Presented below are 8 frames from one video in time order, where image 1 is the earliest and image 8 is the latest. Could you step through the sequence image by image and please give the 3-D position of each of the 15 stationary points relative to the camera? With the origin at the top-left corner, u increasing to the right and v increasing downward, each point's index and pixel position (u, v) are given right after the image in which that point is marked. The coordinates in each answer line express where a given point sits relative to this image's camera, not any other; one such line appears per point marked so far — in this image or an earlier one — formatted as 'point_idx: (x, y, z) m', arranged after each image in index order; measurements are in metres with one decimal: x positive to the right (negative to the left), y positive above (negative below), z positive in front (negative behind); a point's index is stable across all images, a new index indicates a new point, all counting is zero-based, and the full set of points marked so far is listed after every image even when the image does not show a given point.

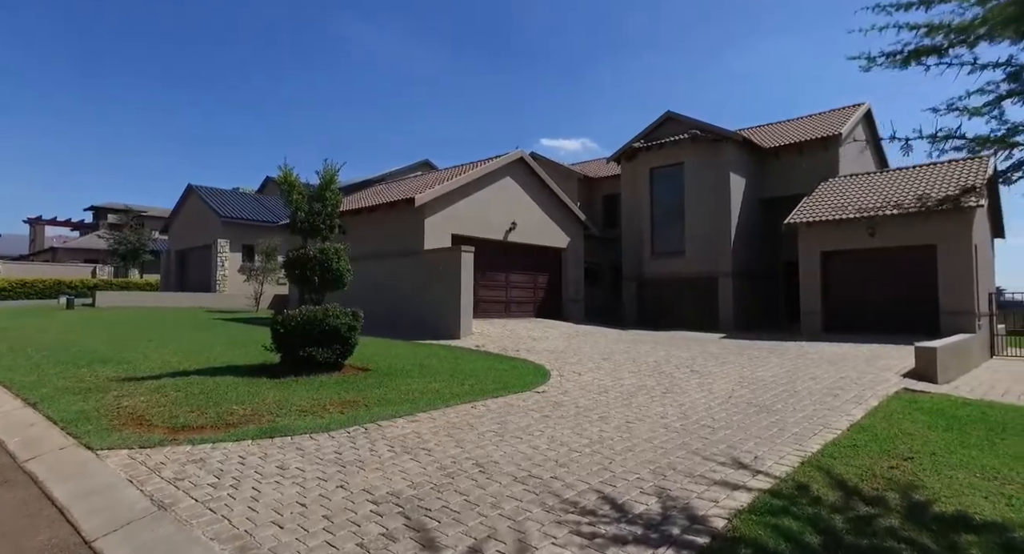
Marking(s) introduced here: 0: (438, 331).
0: (-2.0, -1.6, +17.1) m
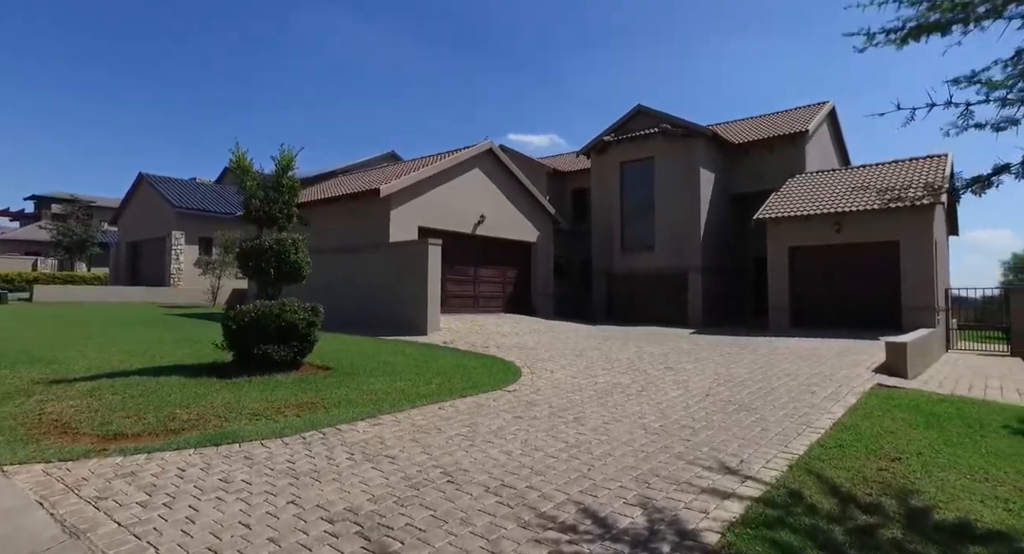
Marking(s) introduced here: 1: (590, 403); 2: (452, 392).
0: (-2.9, -1.4, +16.6) m
1: (+1.0, -1.6, +7.9) m
2: (-0.8, -1.6, +8.5) m
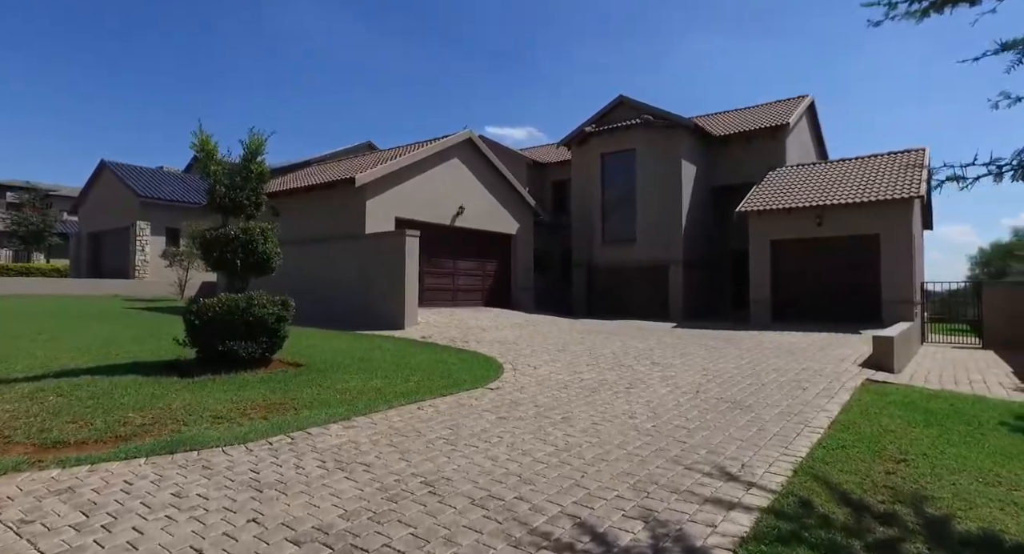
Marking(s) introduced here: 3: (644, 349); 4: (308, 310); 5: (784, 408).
0: (-3.4, -1.2, +16.0) m
1: (+0.8, -1.5, +7.5) m
2: (-1.1, -1.5, +8.1) m
3: (+2.8, -1.5, +13.0) m
4: (-5.9, -0.9, +17.8) m
5: (+3.2, -1.6, +7.4) m
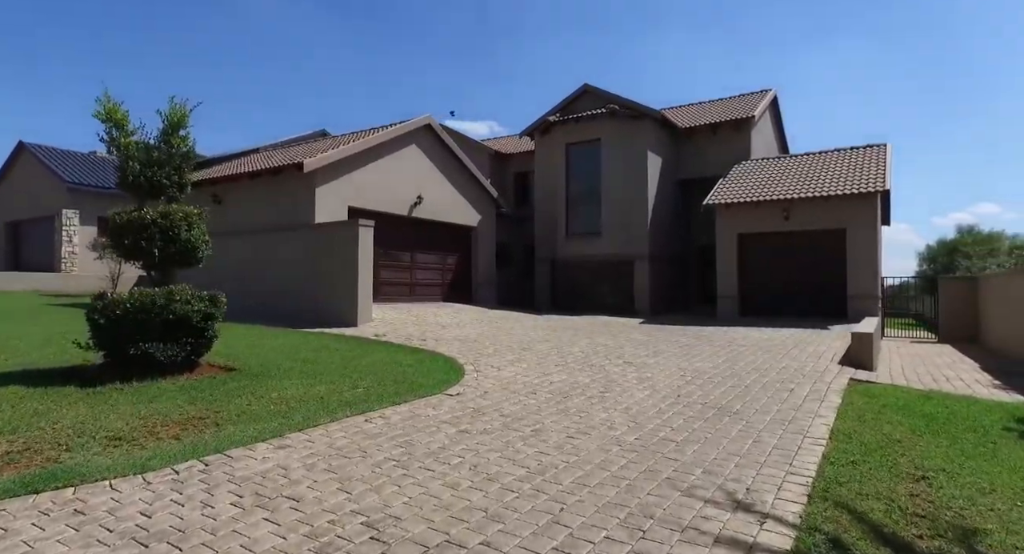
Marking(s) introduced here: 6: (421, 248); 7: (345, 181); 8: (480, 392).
0: (-4.4, -1.0, +14.9) m
1: (+0.4, -1.4, +6.7) m
2: (-1.5, -1.4, +7.1) m
3: (+2.0, -1.4, +12.2) m
4: (-7.0, -0.8, +16.5) m
5: (+2.8, -1.5, +6.7) m
6: (-2.9, +0.9, +19.9) m
7: (-4.5, +2.6, +16.7) m
8: (-0.4, -1.4, +7.7) m
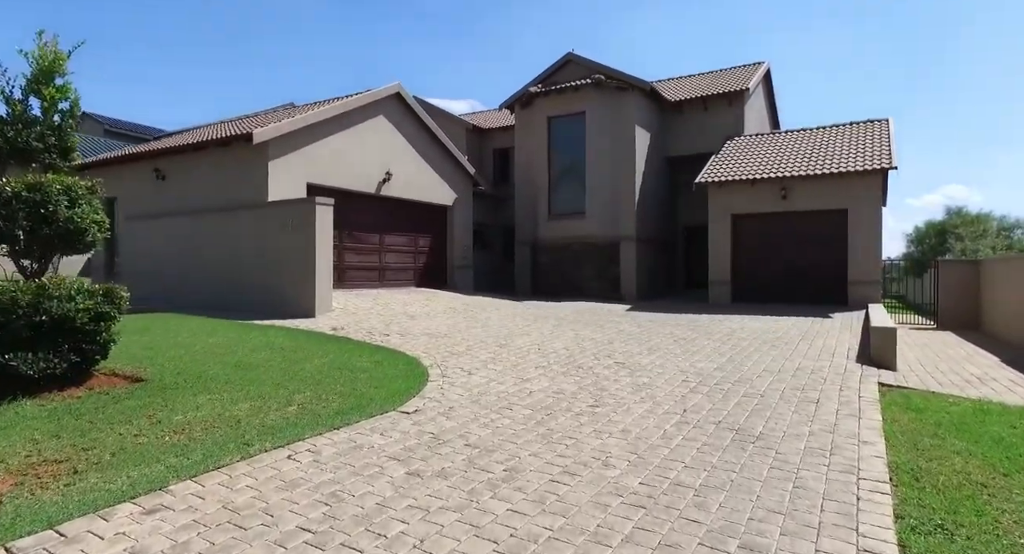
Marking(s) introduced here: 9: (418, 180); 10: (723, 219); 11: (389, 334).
0: (-4.9, -0.7, +13.3) m
1: (+0.1, -1.4, +5.3) m
2: (-1.8, -1.3, +5.7) m
3: (+1.6, -1.1, +10.9) m
4: (-7.5, -0.4, +14.9) m
5: (+2.6, -1.4, +5.3) m
6: (-3.6, +1.4, +18.3) m
7: (-5.1, +3.0, +15.0) m
8: (-0.7, -1.3, +6.3) m
9: (-2.9, +3.0, +18.8) m
10: (+6.4, +1.8, +18.6) m
11: (-2.2, -1.0, +11.1) m
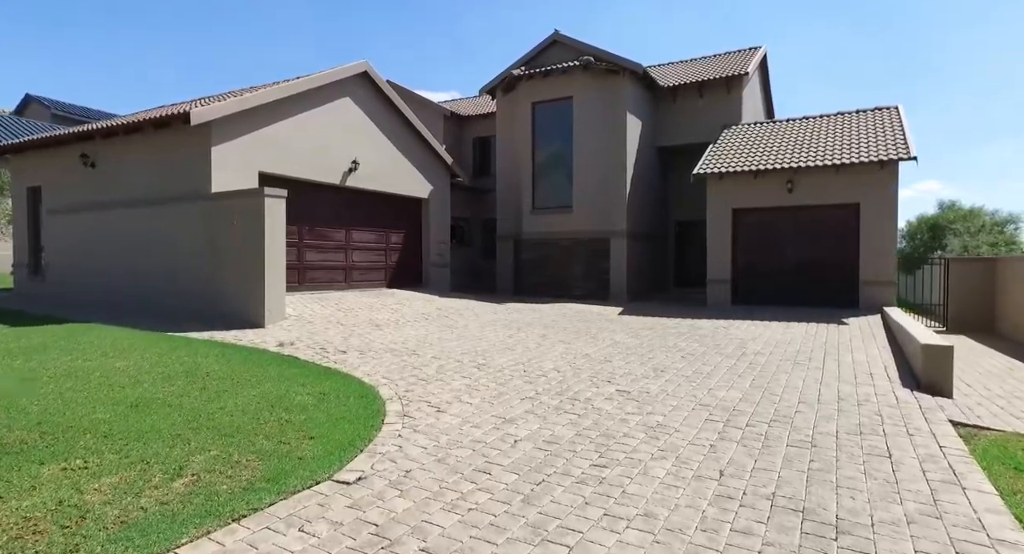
0: (-5.2, -0.8, +11.5) m
1: (0.0, -1.5, +3.6) m
2: (-1.9, -1.4, +3.9) m
3: (+1.3, -1.2, +9.2) m
4: (-7.9, -0.4, +12.9) m
5: (+2.4, -1.5, +3.7) m
6: (-4.1, +1.4, +16.5) m
7: (-5.5, +2.9, +13.1) m
8: (-0.9, -1.5, +4.6) m
9: (-3.4, +3.0, +17.0) m
10: (+5.9, +1.8, +17.1) m
11: (-2.5, -1.1, +9.3) m
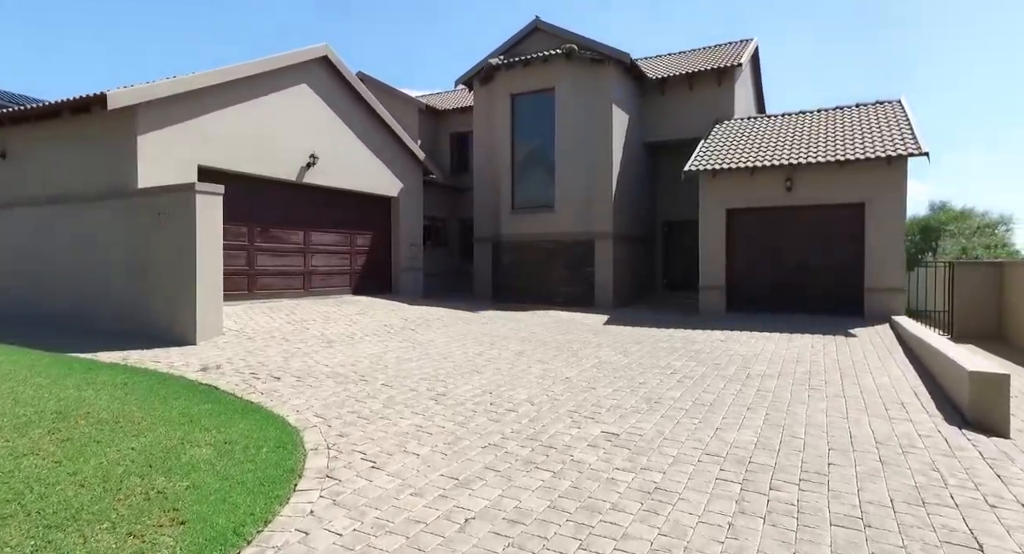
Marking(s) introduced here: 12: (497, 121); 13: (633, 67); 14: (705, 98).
0: (-5.7, -0.9, +9.9) m
1: (-0.3, -1.7, +2.1) m
2: (-2.2, -1.6, +2.4) m
3: (+0.9, -1.4, +7.8) m
4: (-8.5, -0.6, +11.3) m
5: (+2.2, -1.7, +2.3) m
6: (-4.7, +1.2, +14.9) m
7: (-6.0, +2.8, +11.5) m
8: (-1.2, -1.6, +3.1) m
9: (-4.0, +2.8, +15.5) m
10: (+5.2, +1.6, +15.8) m
11: (-2.9, -1.3, +7.8) m
12: (-0.4, +4.8, +19.3) m
13: (+3.6, +6.4, +18.7) m
14: (+6.2, +5.7, +19.6) m
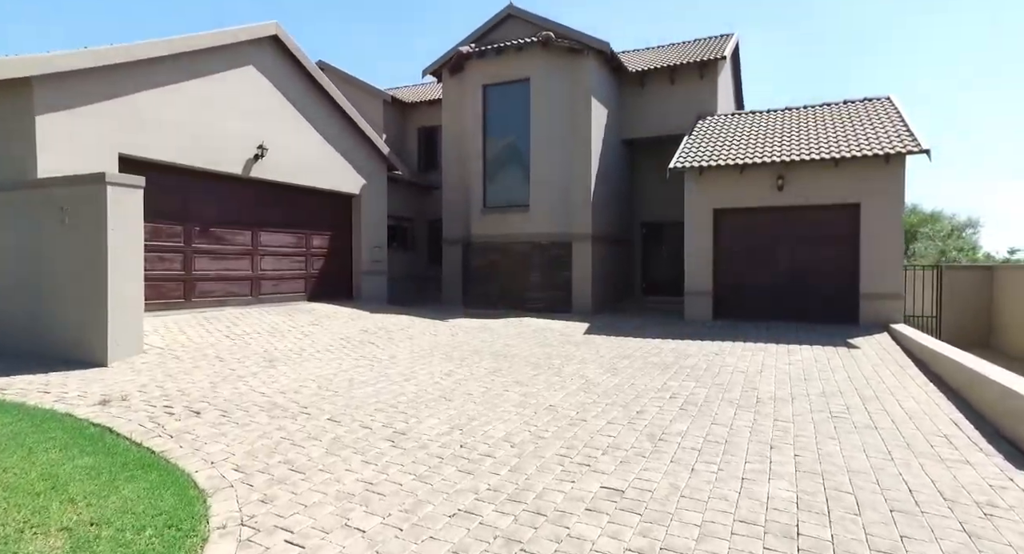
0: (-6.1, -1.0, +8.3) m
1: (-0.3, -1.8, +0.8) m
2: (-2.2, -1.7, +1.0) m
3: (+0.6, -1.5, +6.5) m
4: (-8.9, -0.7, +9.6) m
5: (+2.2, -1.8, +1.1) m
6: (-5.3, +1.1, +13.4) m
7: (-6.4, +2.7, +9.9) m
8: (-1.2, -1.7, +1.7) m
9: (-4.6, +2.7, +14.0) m
10: (+4.6, +1.5, +14.7) m
11: (-3.2, -1.4, +6.3) m
12: (-1.3, +4.7, +17.9) m
13: (+2.8, +6.3, +17.5) m
14: (+5.3, +5.6, +18.6) m
